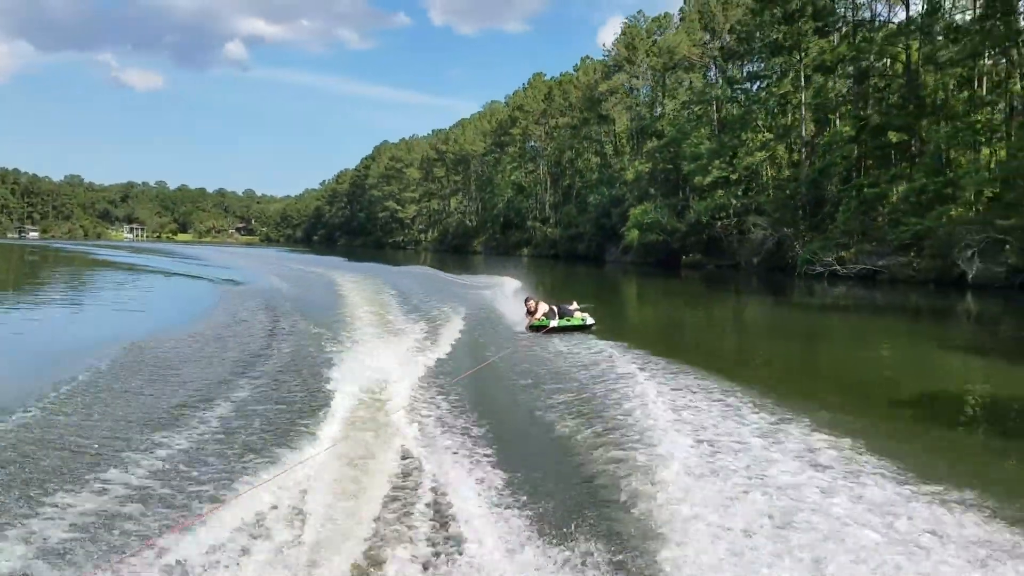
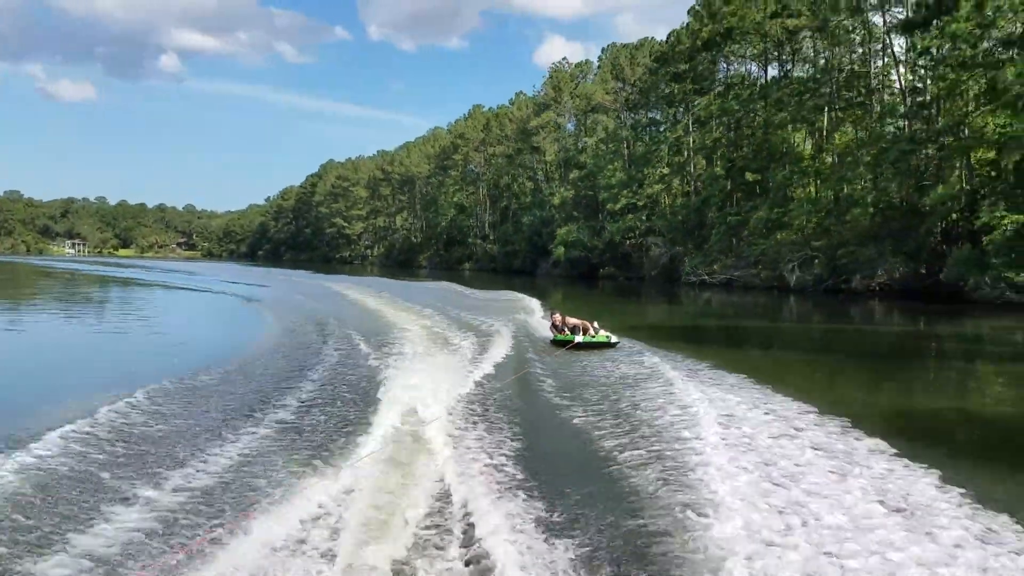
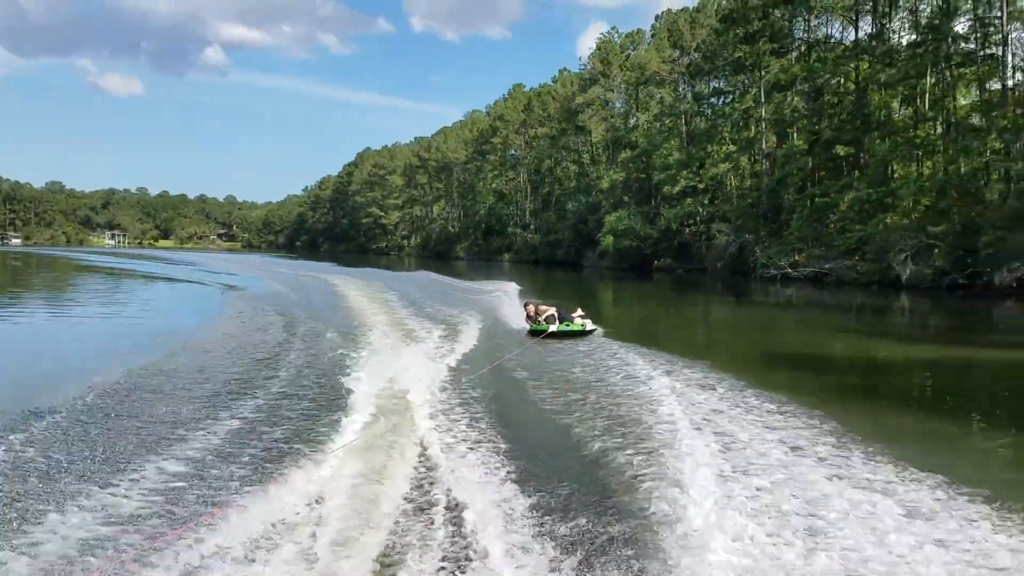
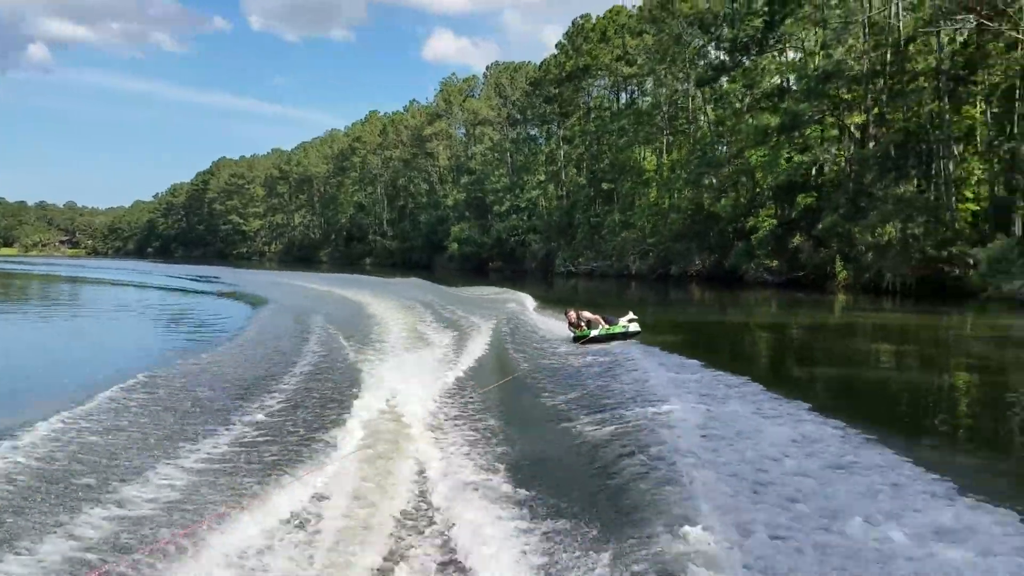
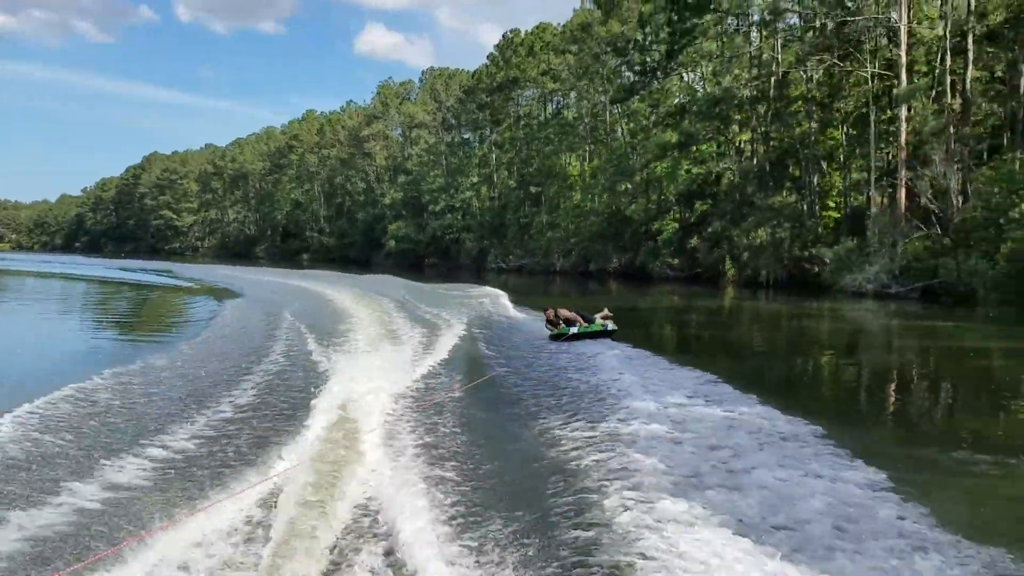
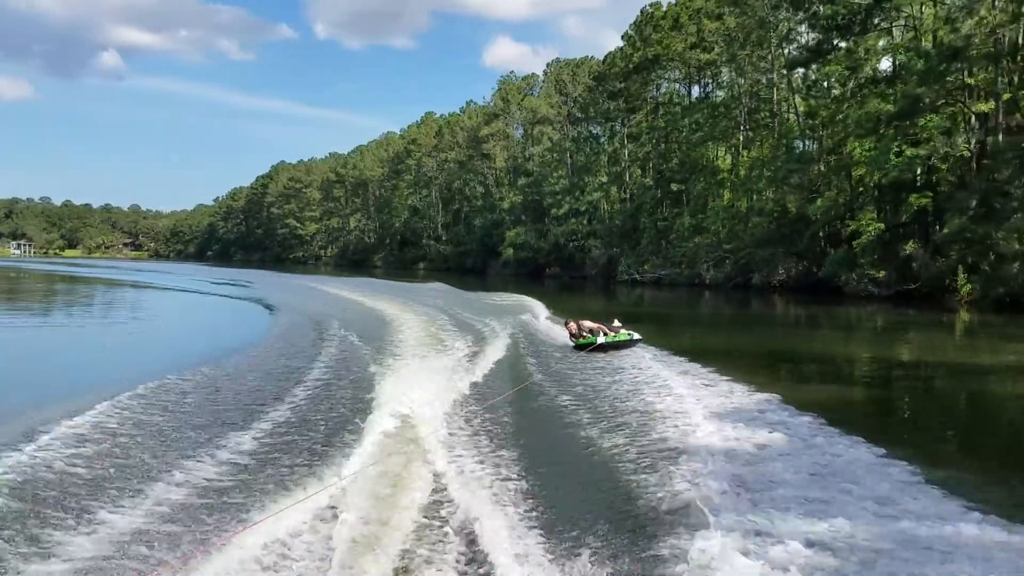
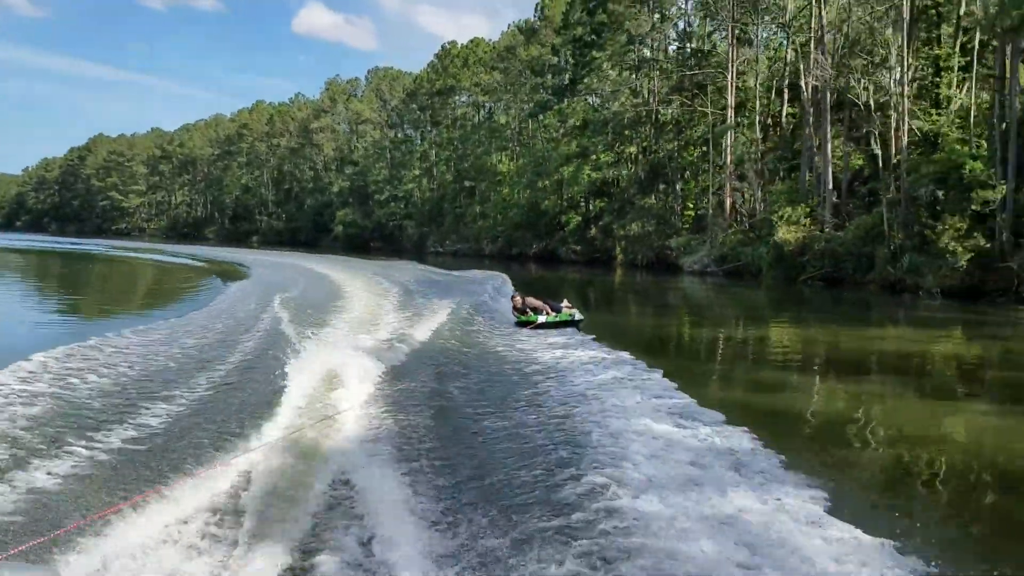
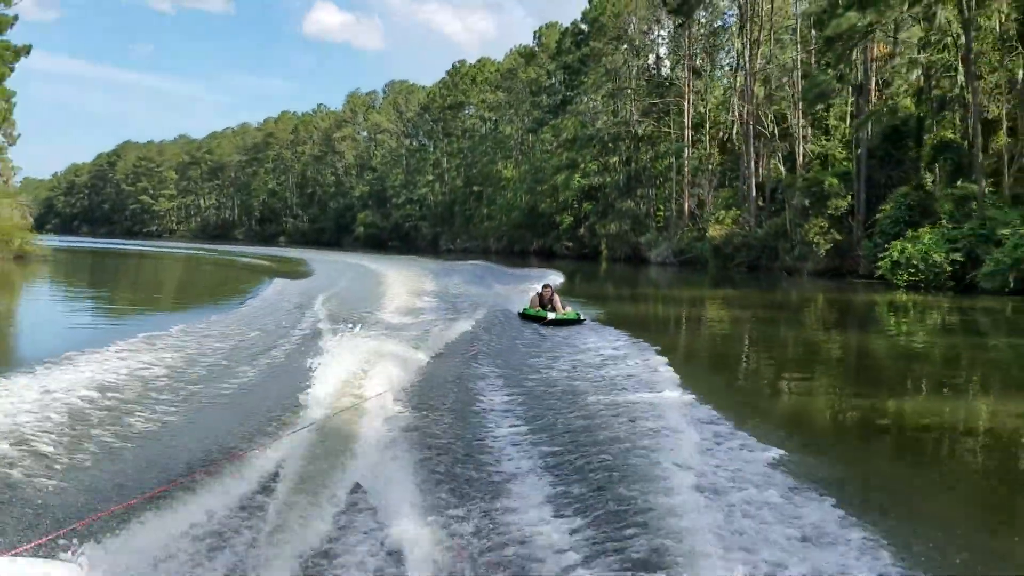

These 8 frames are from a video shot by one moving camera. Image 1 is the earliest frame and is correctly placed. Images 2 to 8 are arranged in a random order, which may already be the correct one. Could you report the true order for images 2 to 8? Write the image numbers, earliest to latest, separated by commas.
3, 2, 6, 4, 5, 7, 8
